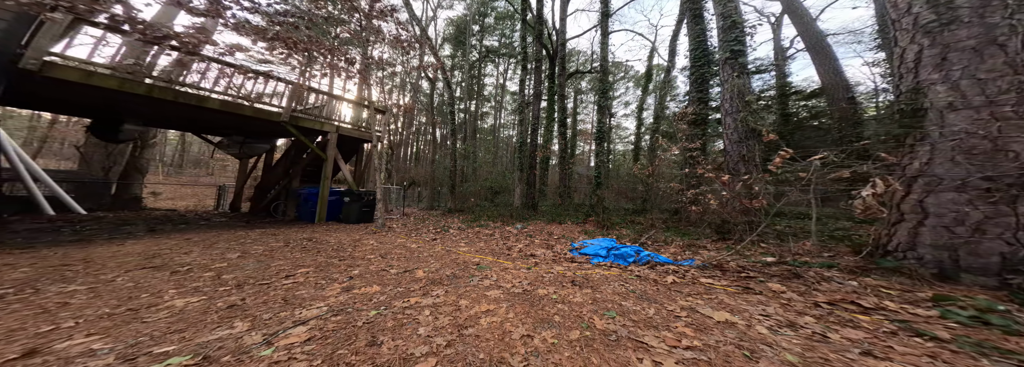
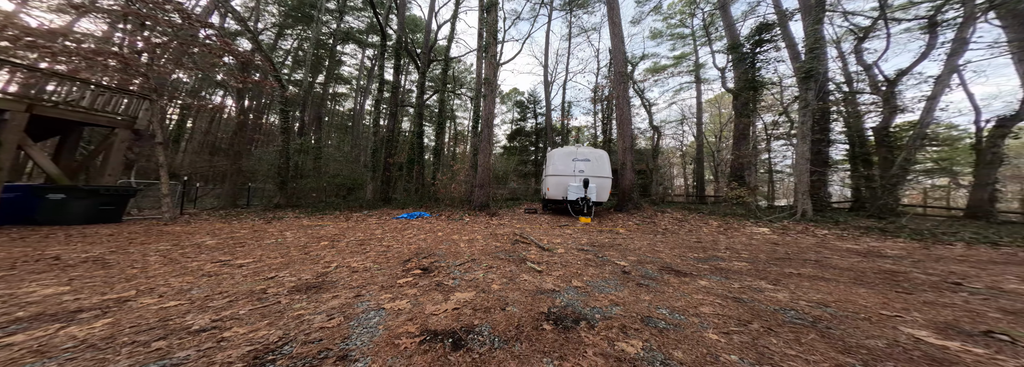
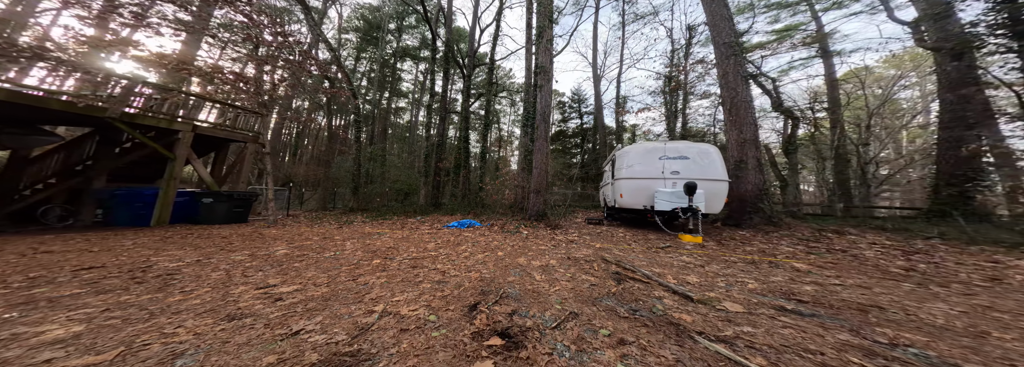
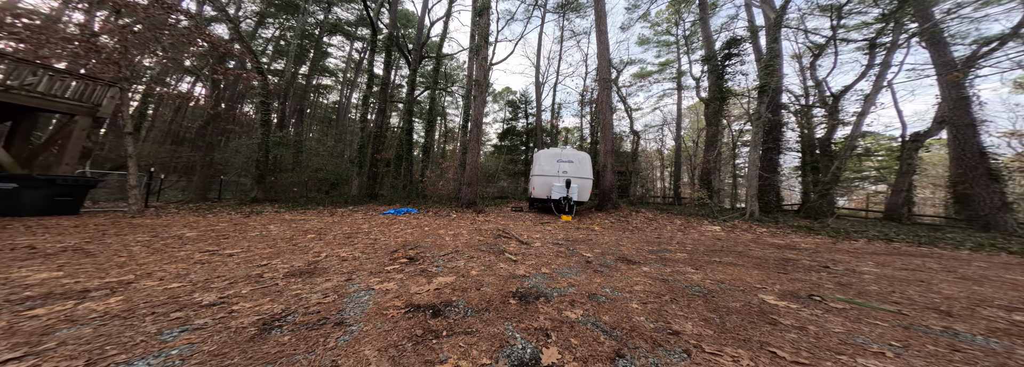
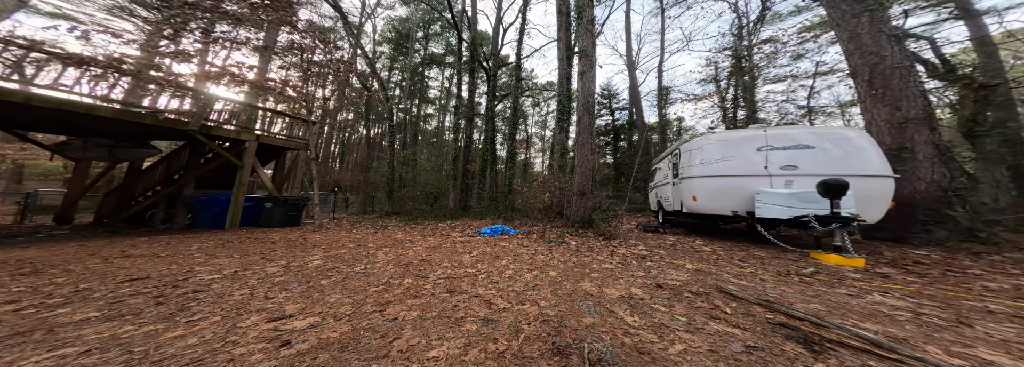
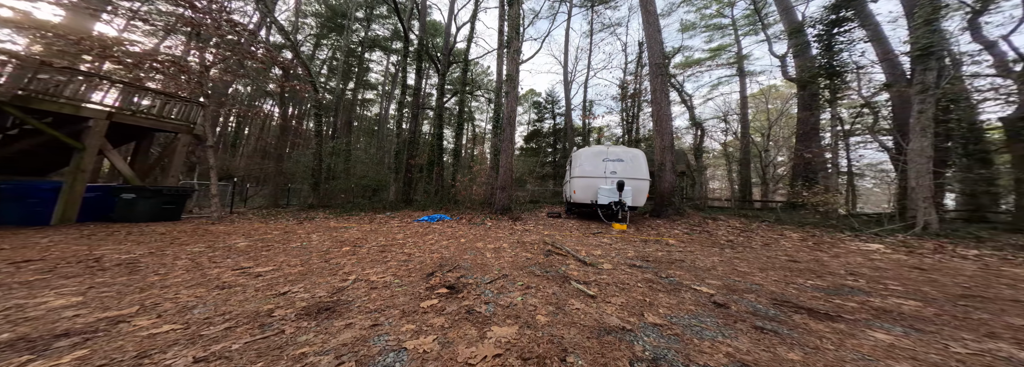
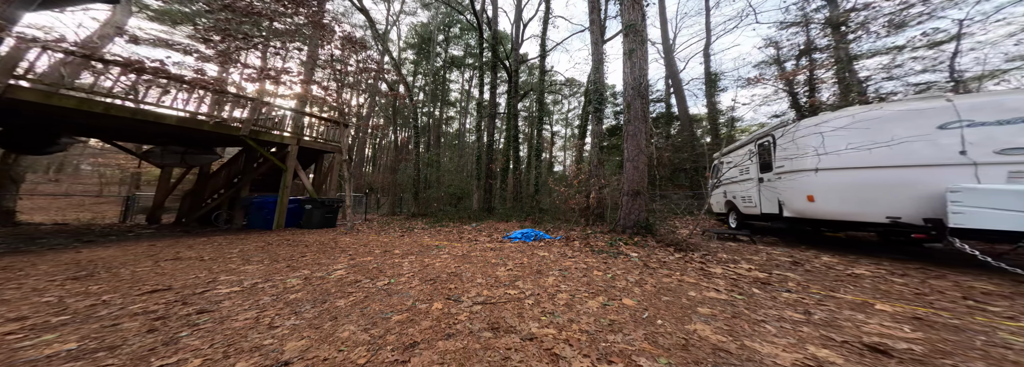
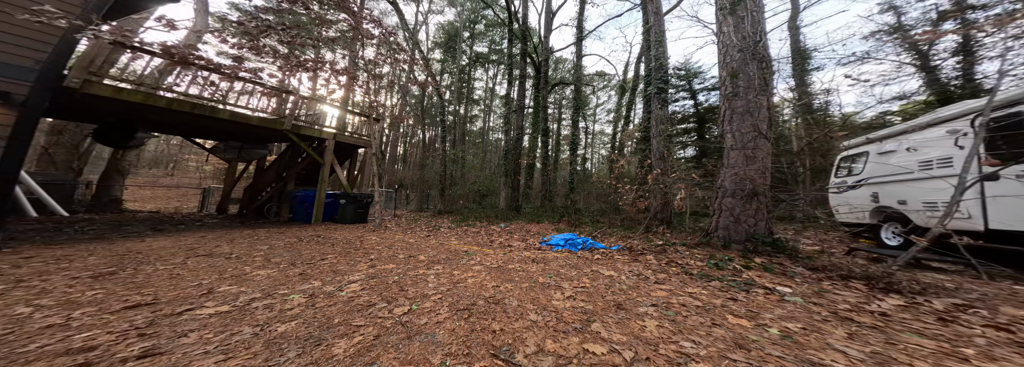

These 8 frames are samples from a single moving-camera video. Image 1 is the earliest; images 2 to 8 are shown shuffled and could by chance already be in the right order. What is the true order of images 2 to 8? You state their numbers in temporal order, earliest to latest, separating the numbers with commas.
8, 7, 5, 3, 6, 2, 4
